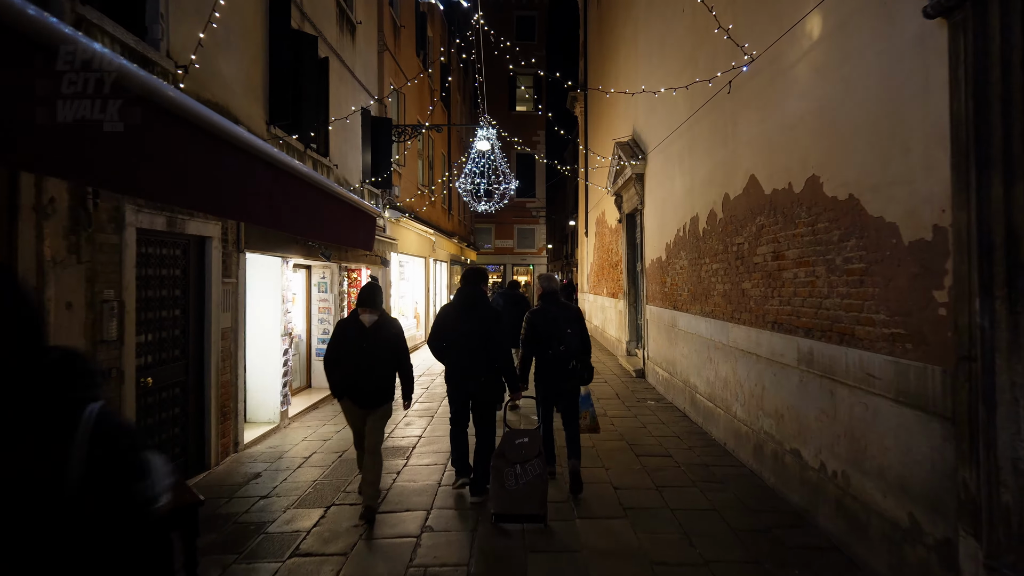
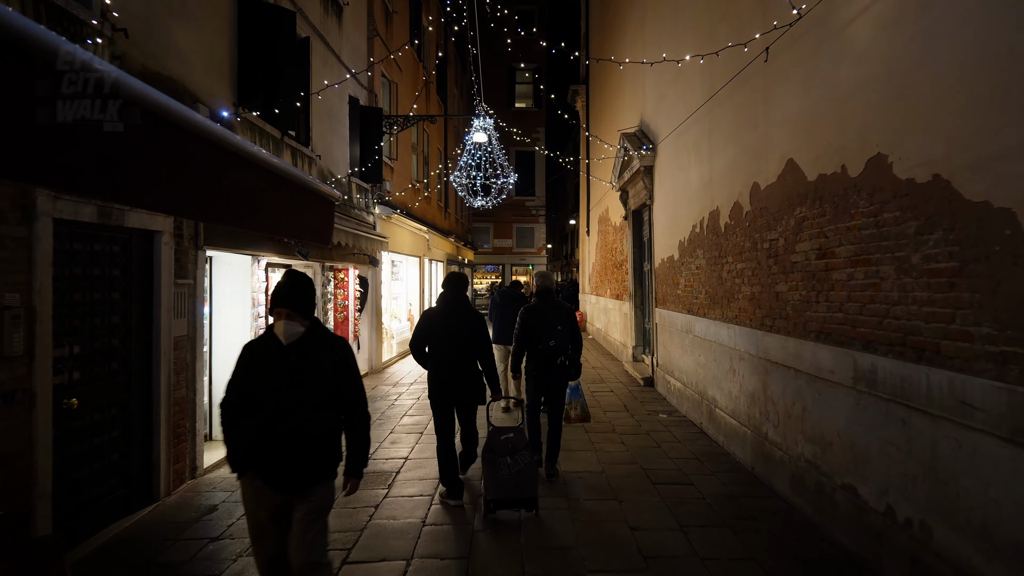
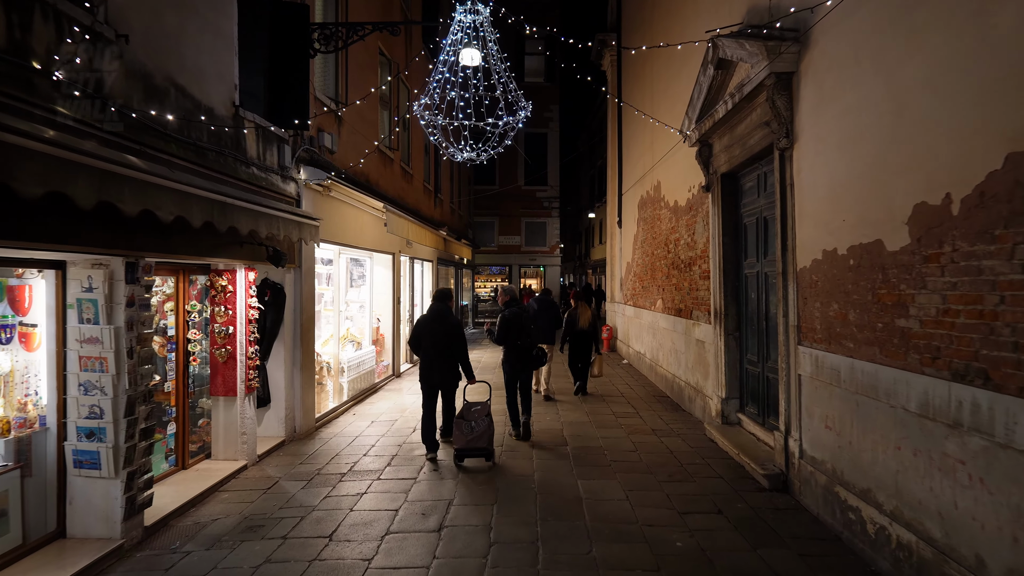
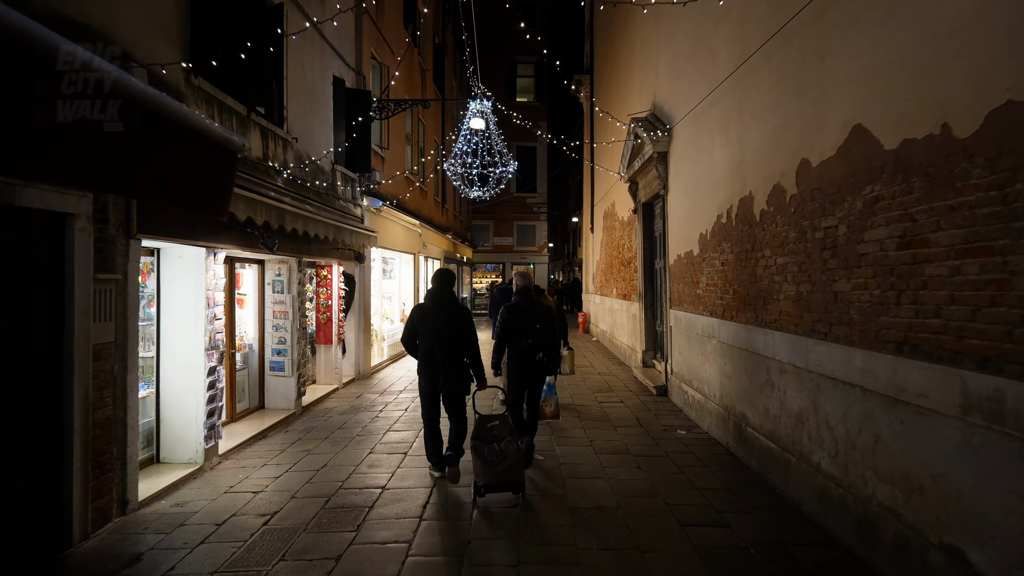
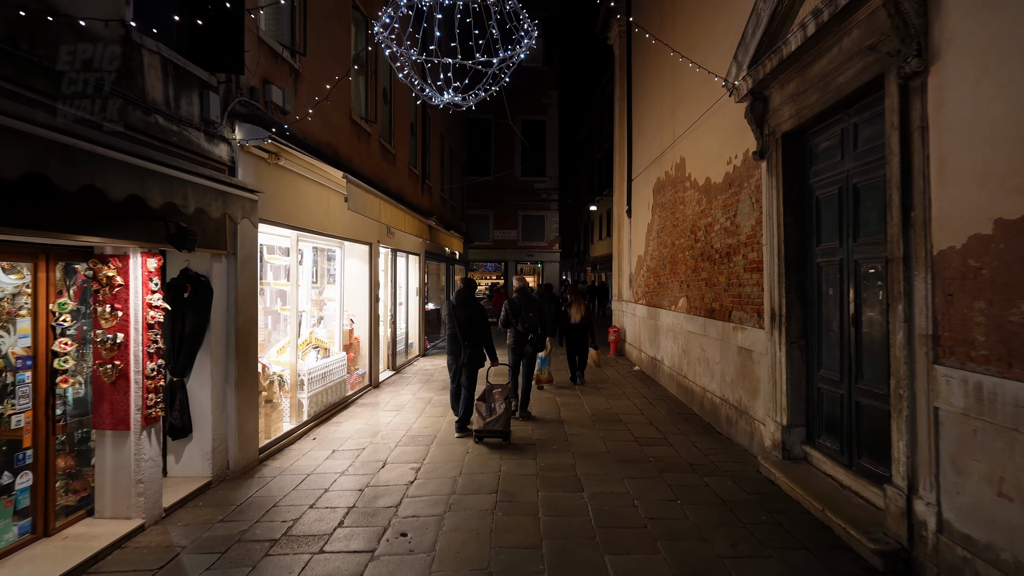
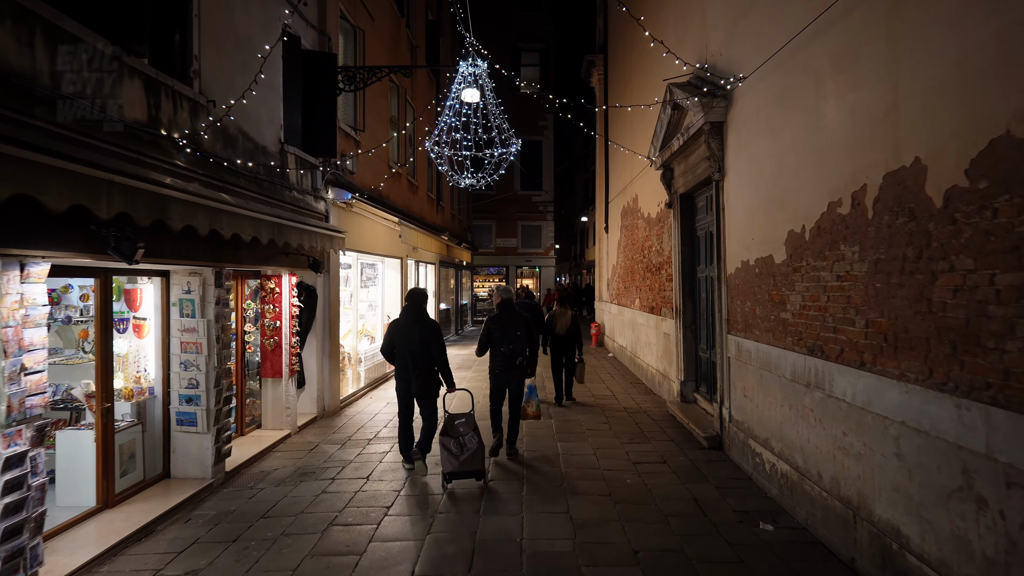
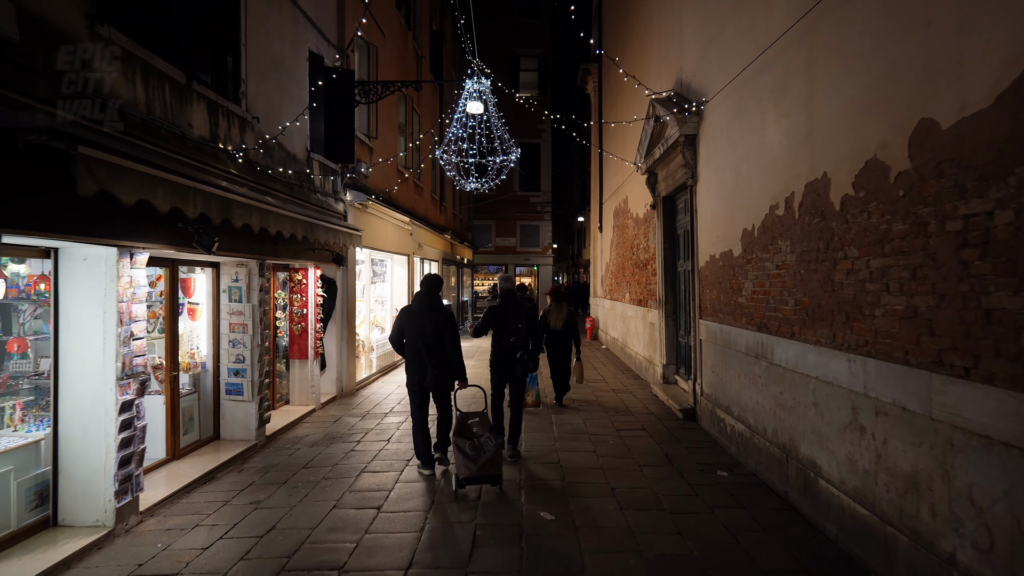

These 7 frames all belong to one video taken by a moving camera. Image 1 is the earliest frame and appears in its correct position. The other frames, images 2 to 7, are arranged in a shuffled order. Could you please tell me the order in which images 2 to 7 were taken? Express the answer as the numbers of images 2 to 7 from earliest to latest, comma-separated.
2, 4, 7, 6, 3, 5
